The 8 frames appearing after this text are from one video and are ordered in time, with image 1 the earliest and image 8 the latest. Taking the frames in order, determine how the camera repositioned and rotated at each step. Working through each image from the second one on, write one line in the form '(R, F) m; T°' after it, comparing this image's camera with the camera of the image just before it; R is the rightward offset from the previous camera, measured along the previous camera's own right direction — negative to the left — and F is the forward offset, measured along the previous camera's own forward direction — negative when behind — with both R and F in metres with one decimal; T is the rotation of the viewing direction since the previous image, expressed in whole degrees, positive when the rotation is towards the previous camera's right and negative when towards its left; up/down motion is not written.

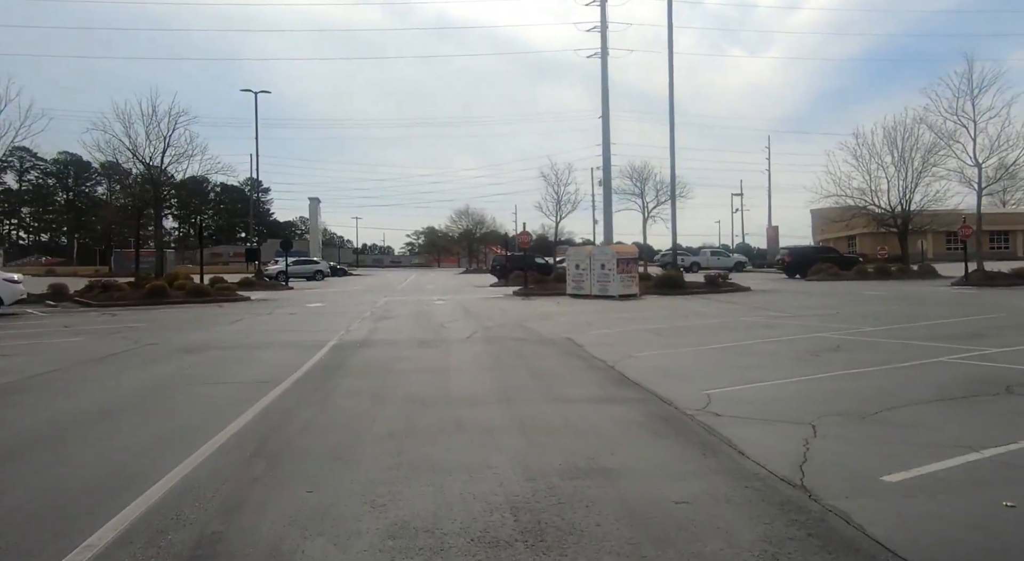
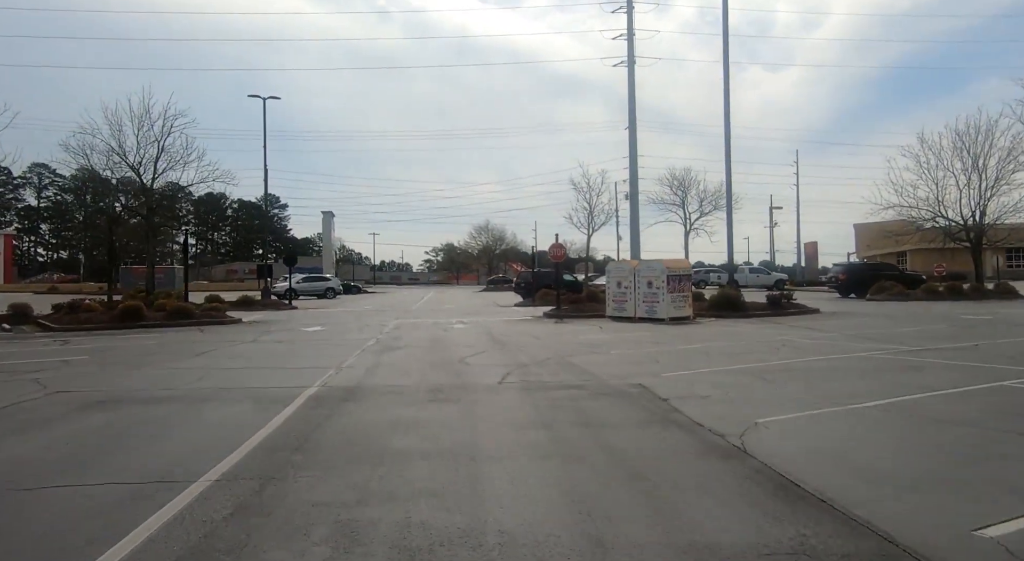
(-0.5, +4.0) m; -2°
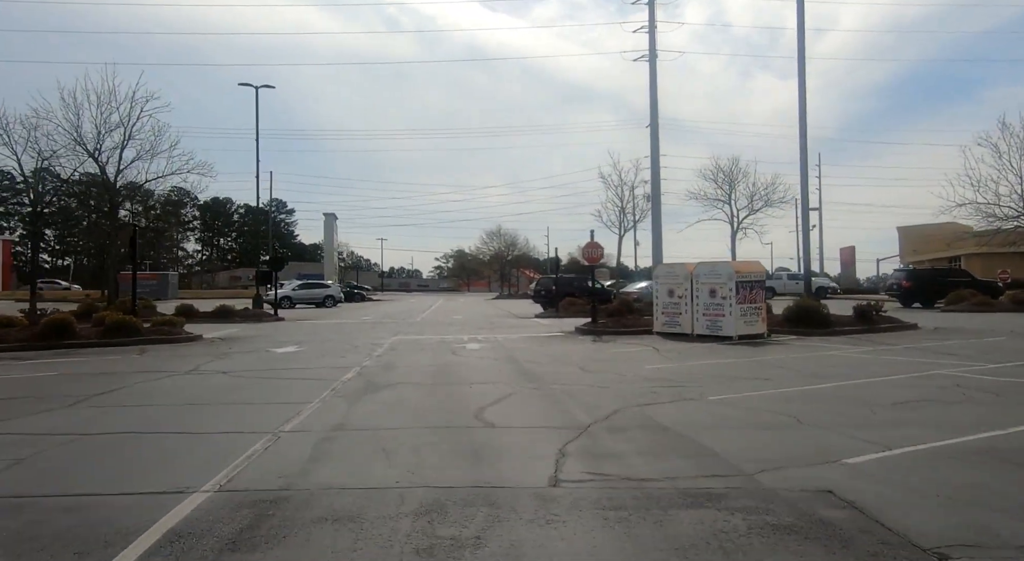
(-0.5, +4.9) m; -1°
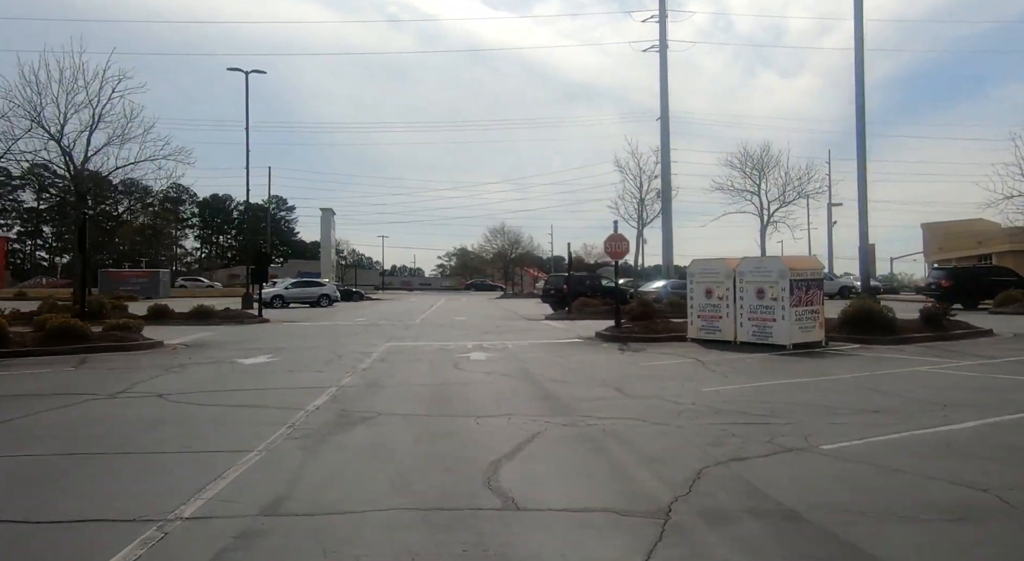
(-0.3, +2.9) m; 0°
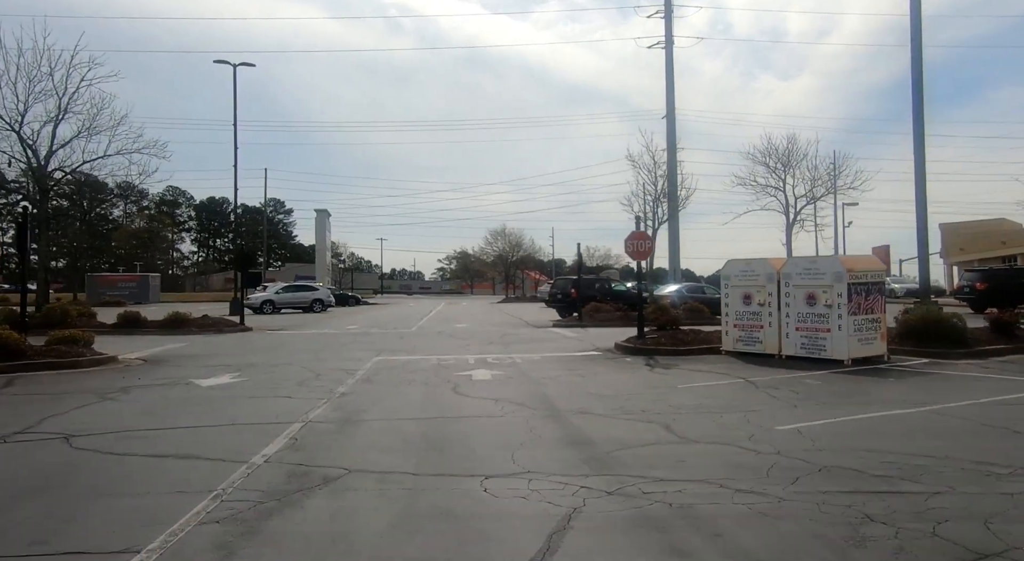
(-0.2, +2.4) m; 0°
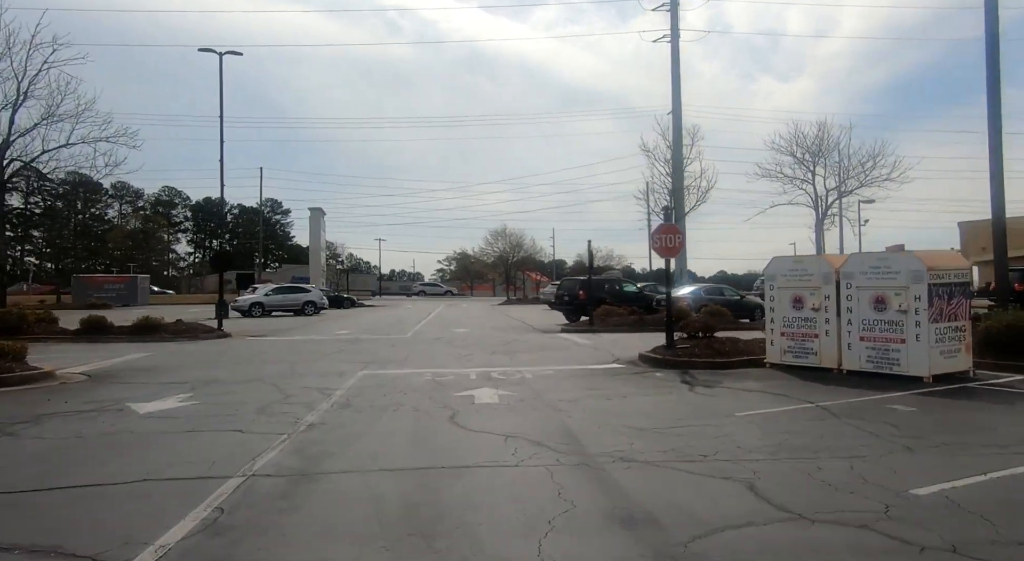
(-0.2, +2.3) m; 0°
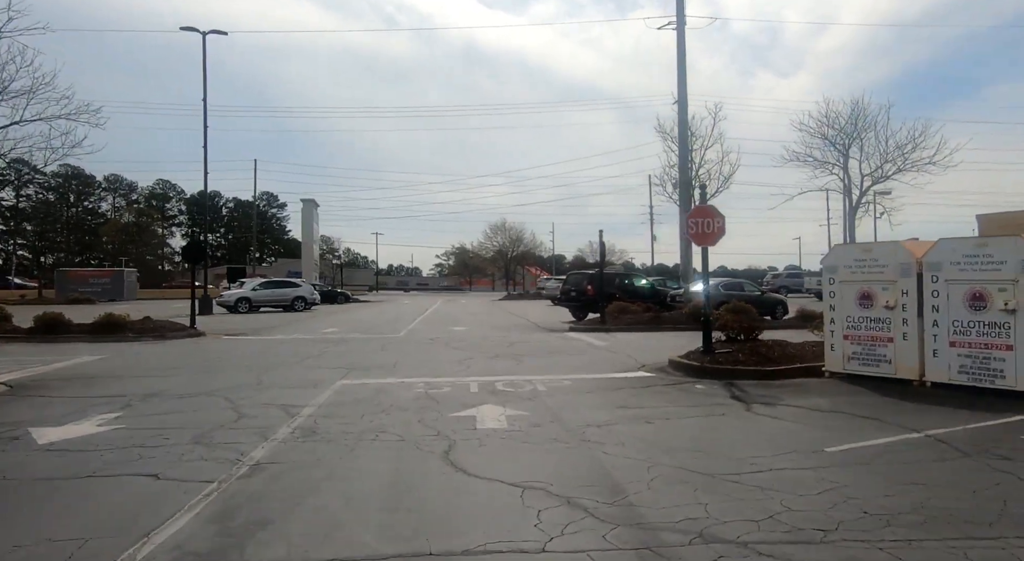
(-0.2, +2.3) m; 0°
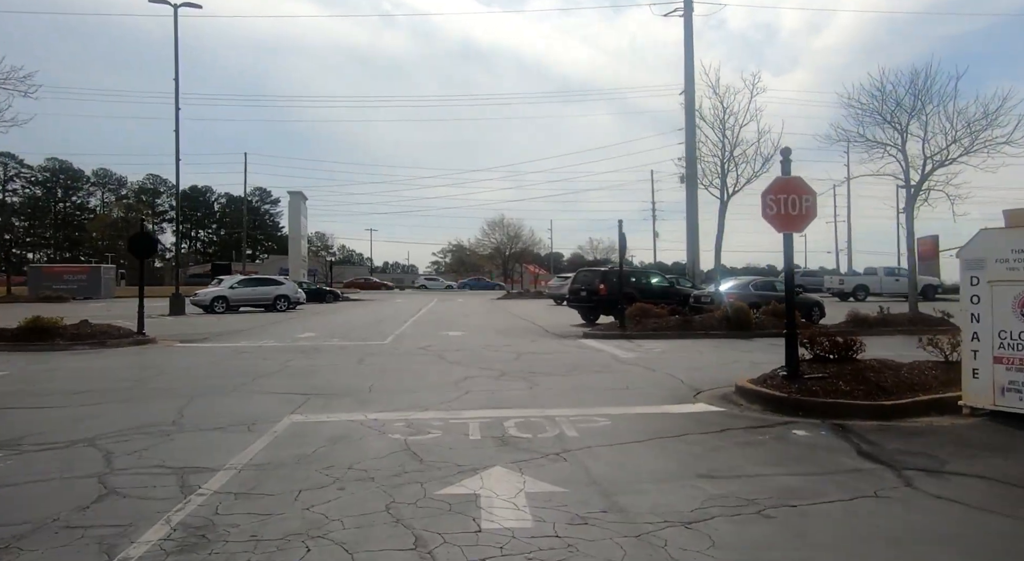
(-0.2, +3.2) m; 0°
